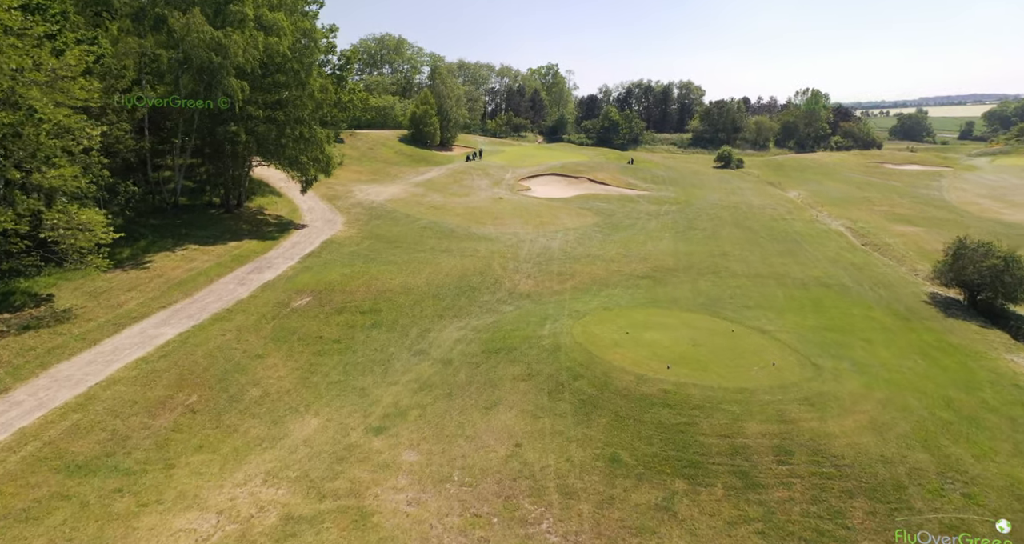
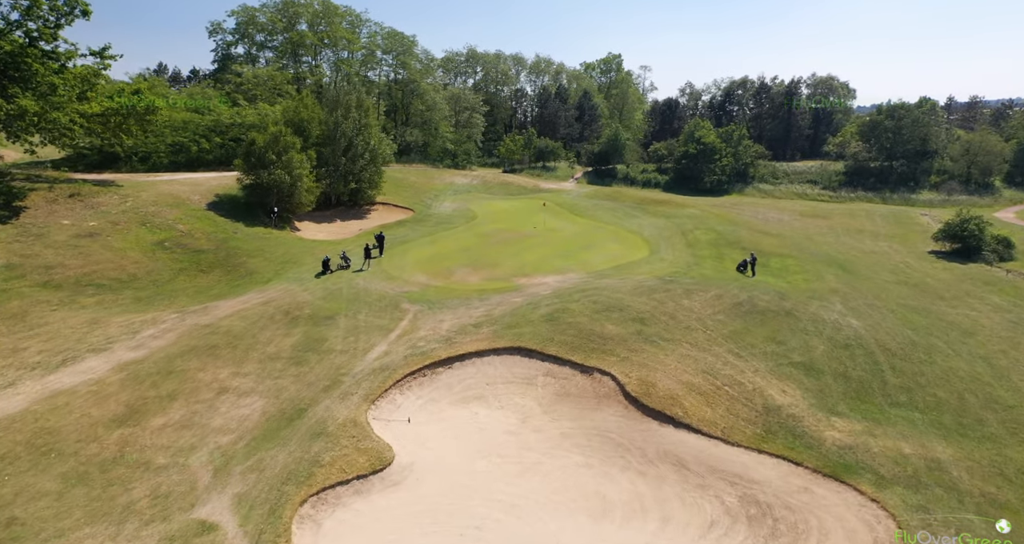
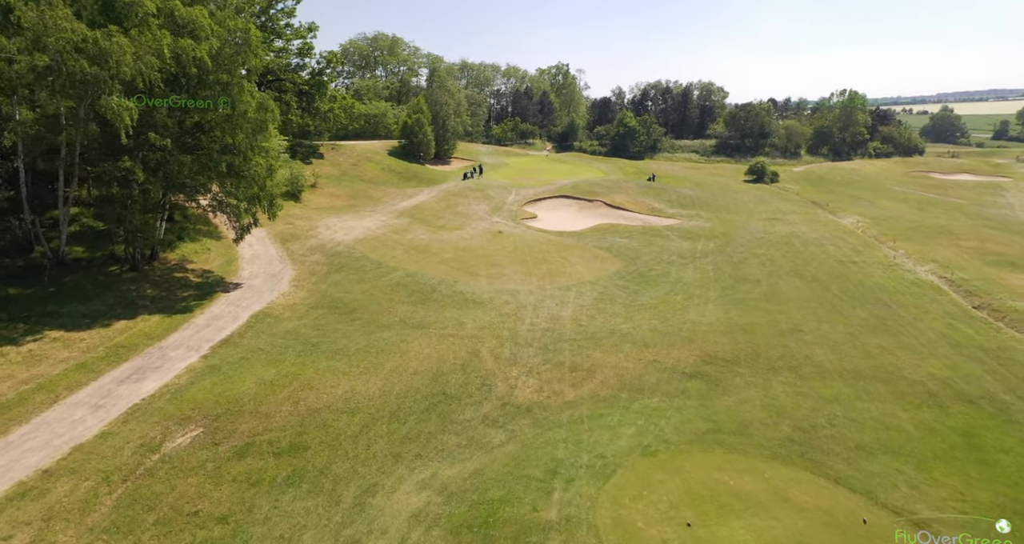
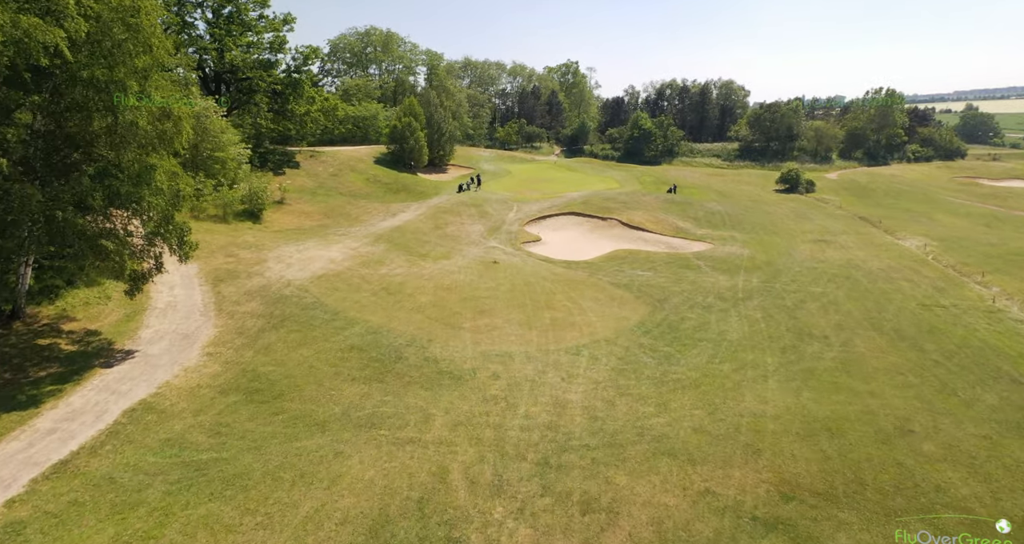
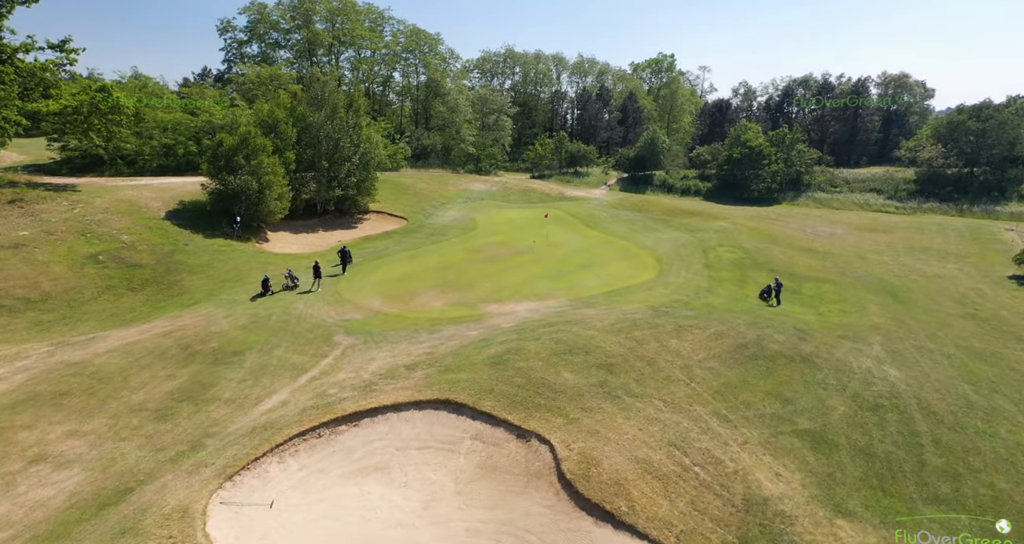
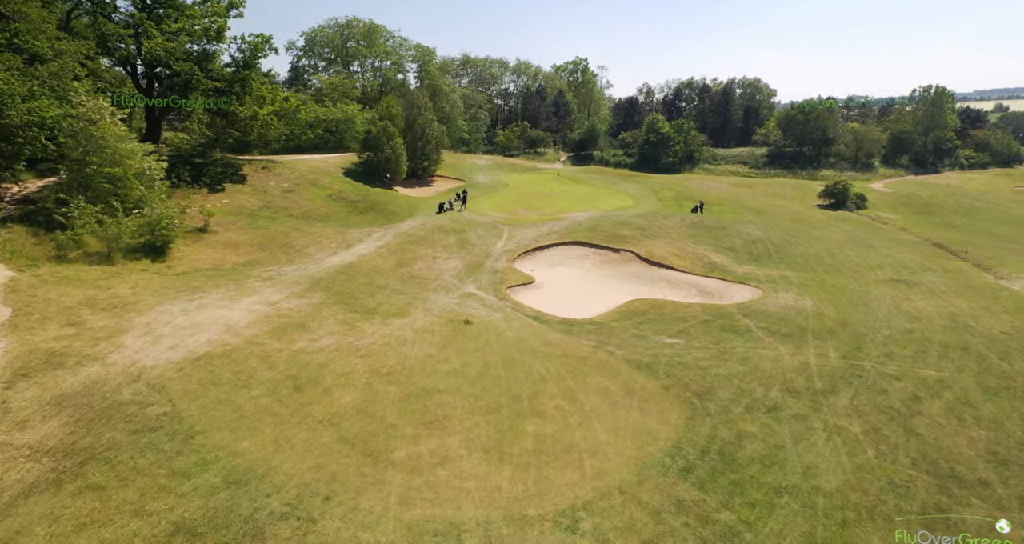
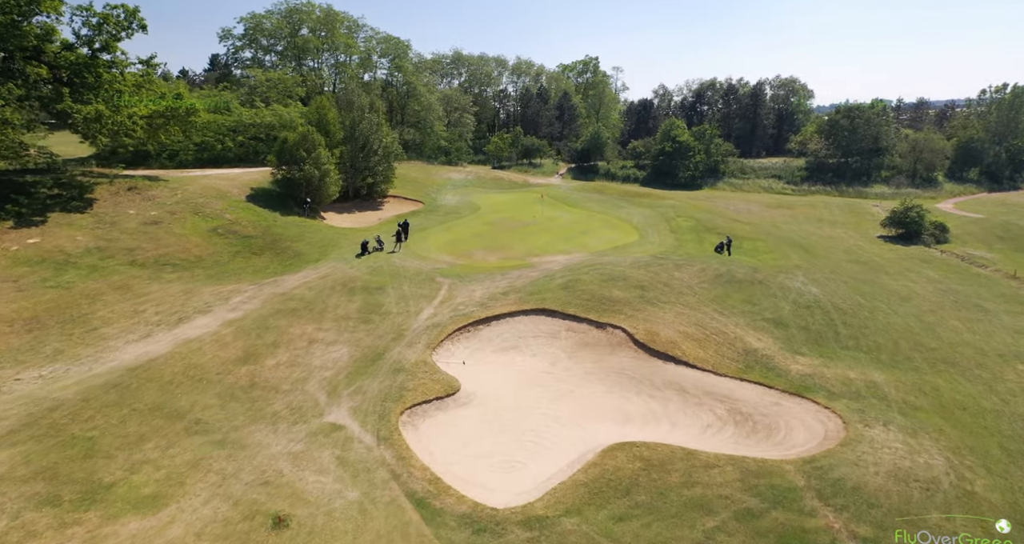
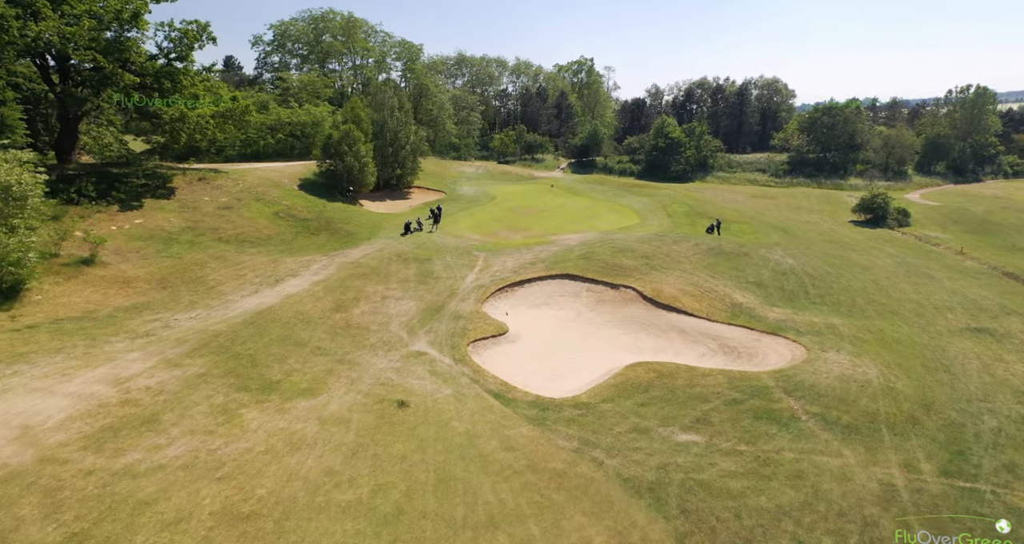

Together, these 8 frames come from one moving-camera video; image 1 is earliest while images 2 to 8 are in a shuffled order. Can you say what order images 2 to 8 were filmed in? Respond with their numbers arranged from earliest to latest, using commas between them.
3, 4, 6, 8, 7, 2, 5
